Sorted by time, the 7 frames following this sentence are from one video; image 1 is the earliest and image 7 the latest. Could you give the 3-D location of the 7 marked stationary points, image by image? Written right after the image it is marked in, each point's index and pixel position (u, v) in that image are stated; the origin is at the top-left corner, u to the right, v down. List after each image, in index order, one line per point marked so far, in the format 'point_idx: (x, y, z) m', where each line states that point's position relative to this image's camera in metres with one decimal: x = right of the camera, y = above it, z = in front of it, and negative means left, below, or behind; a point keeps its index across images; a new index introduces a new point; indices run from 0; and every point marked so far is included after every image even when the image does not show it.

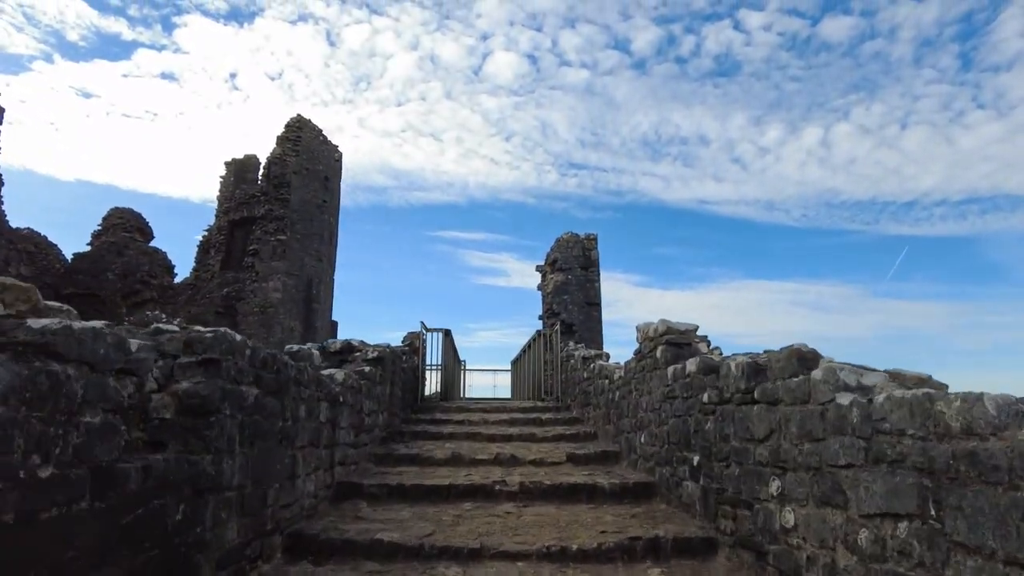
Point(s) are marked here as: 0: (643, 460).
0: (+1.5, -1.9, +7.2) m
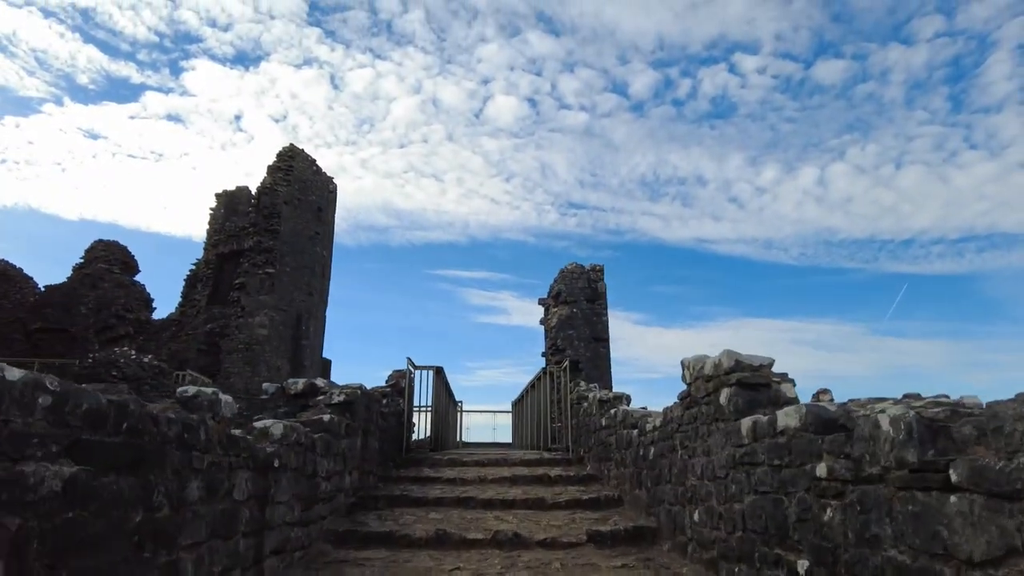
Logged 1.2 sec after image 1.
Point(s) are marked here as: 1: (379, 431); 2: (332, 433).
0: (+1.5, -2.1, +5.2) m
1: (-2.0, -2.2, +9.6) m
2: (-1.9, -1.5, +6.8) m
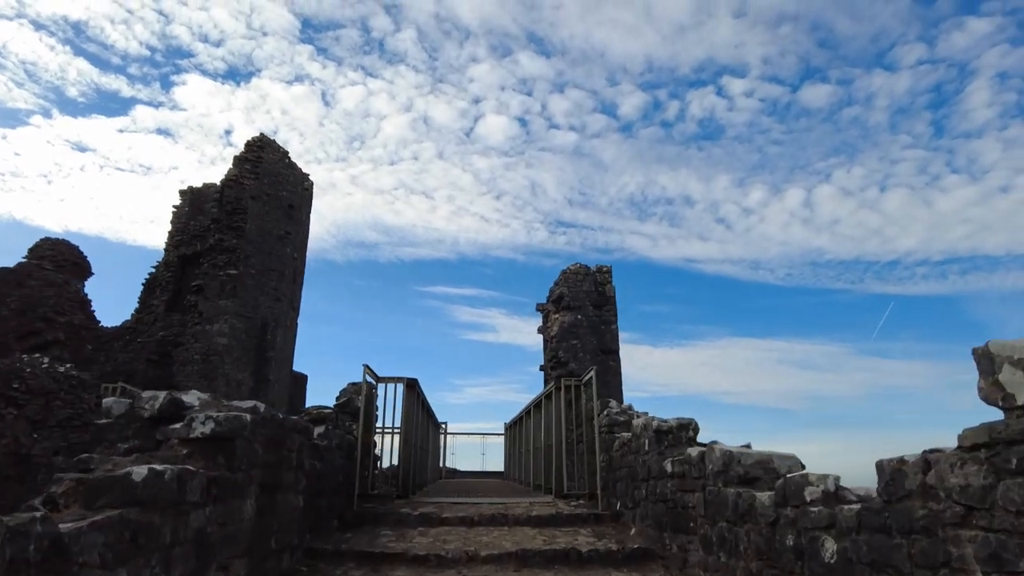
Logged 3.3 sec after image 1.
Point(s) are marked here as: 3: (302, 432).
0: (+1.6, -1.6, +1.6) m
1: (-1.9, -1.8, +5.9) m
2: (-1.8, -1.1, +3.2) m
3: (-1.9, -1.3, +5.9) m
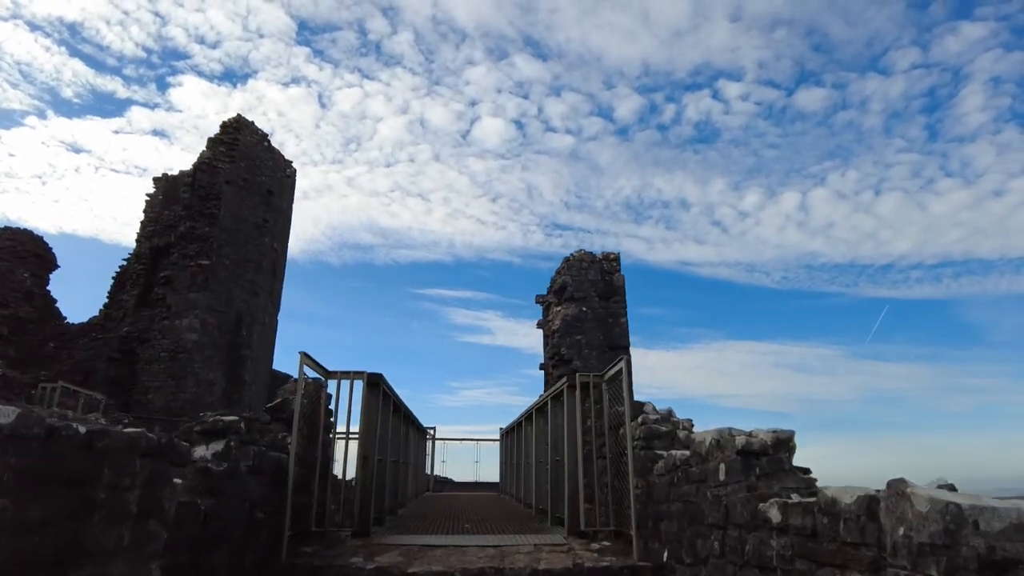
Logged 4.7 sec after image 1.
0: (+1.7, -1.2, -0.8) m
1: (-1.9, -1.4, +3.5) m
2: (-1.8, -0.7, +0.8) m
3: (-1.9, -0.9, +3.5) m
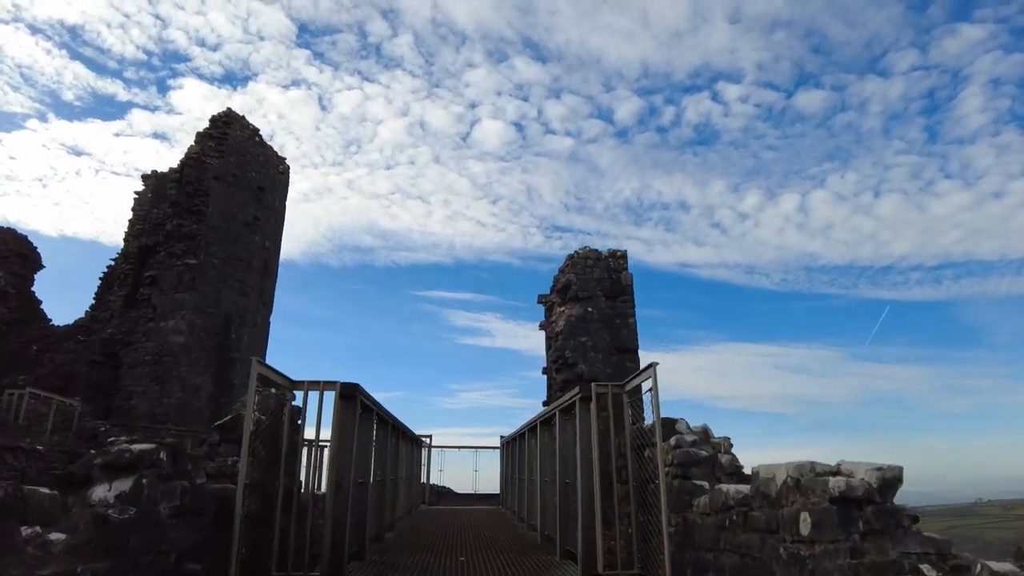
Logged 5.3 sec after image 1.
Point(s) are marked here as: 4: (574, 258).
0: (+1.7, -1.1, -1.9) m
1: (-1.9, -1.3, +2.4) m
2: (-1.7, -0.6, -0.4) m
3: (-1.9, -0.8, +2.4) m
4: (+1.8, +0.9, +18.8) m
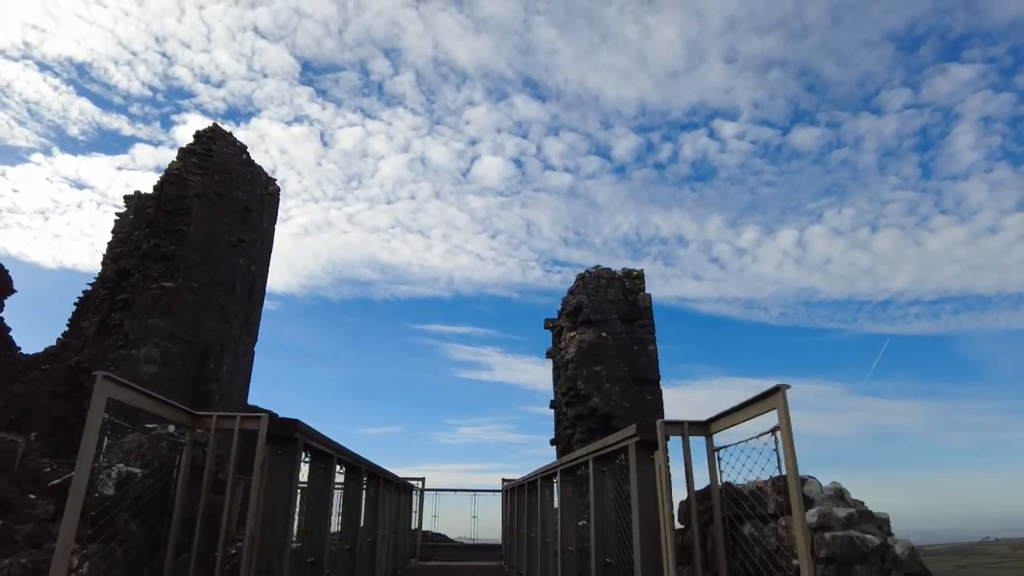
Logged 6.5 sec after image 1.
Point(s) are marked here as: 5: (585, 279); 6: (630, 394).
0: (+1.9, -0.6, -4.0) m
1: (-1.7, -1.0, +0.3) m
2: (-1.6, -0.1, -2.4) m
3: (-1.7, -0.6, +0.3) m
4: (+1.9, +0.3, +16.8) m
5: (+2.0, +0.3, +17.6) m
6: (+2.9, -2.6, +15.8) m
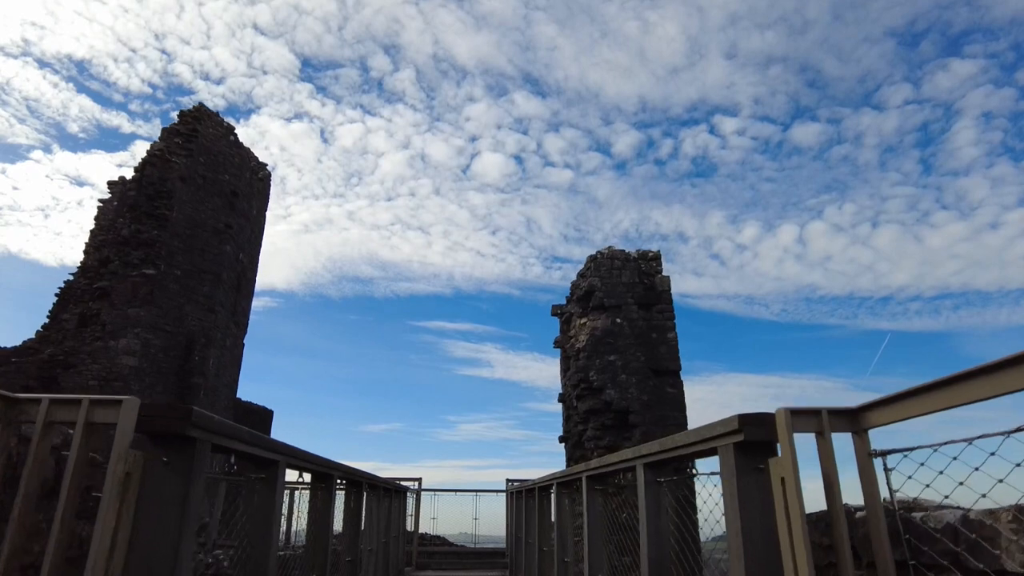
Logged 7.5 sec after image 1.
0: (+2.0, -0.3, -5.5) m
1: (-1.6, -0.7, -1.2) m
2: (-1.5, +0.2, -3.9) m
3: (-1.6, -0.2, -1.2) m
4: (+2.0, +0.7, +15.3) m
5: (+2.1, +0.7, +16.1) m
6: (+3.0, -2.2, +14.3) m
